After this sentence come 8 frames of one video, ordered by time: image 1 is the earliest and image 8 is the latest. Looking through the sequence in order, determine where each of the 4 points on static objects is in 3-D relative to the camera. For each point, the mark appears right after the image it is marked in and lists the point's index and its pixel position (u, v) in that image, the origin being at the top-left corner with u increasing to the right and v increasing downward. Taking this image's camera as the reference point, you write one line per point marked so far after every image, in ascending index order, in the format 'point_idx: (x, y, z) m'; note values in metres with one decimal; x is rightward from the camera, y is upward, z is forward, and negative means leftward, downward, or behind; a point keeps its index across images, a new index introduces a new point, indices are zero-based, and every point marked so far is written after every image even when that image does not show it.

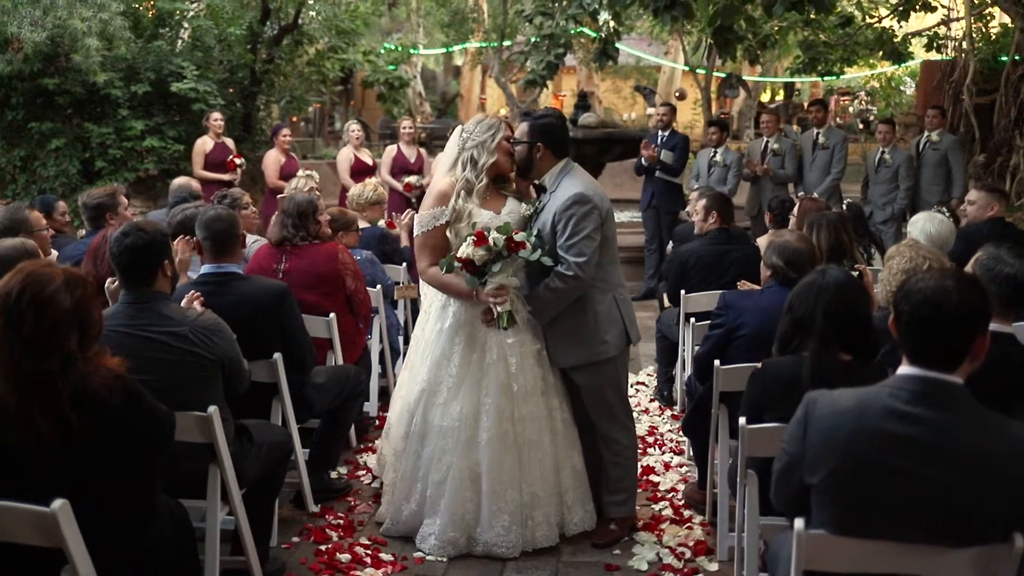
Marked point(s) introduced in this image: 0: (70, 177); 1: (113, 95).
0: (-5.3, +1.3, +12.8) m
1: (-4.8, +2.3, +12.9) m
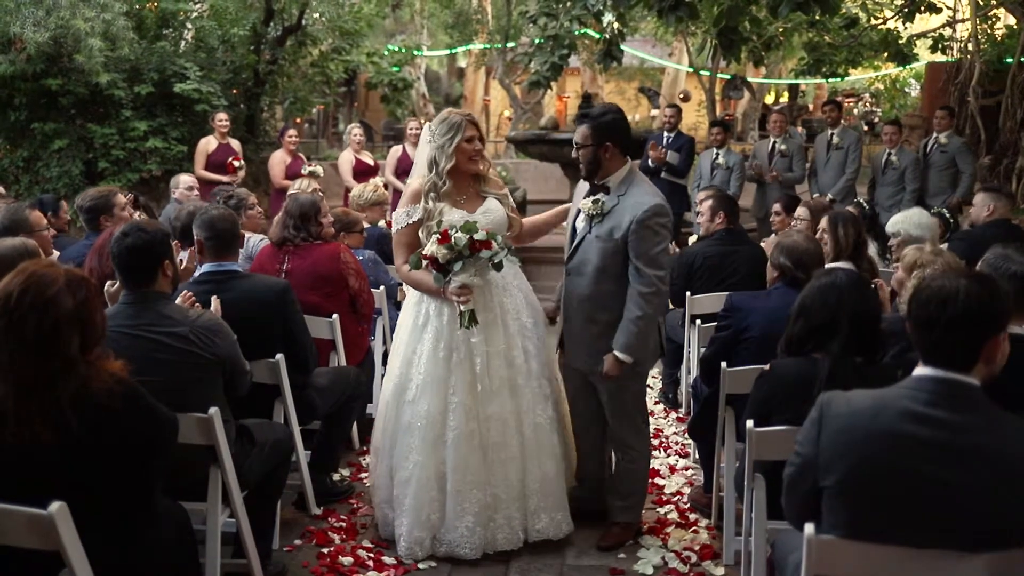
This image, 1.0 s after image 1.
0: (-5.3, +1.3, +12.8) m
1: (-4.8, +2.3, +12.8) m
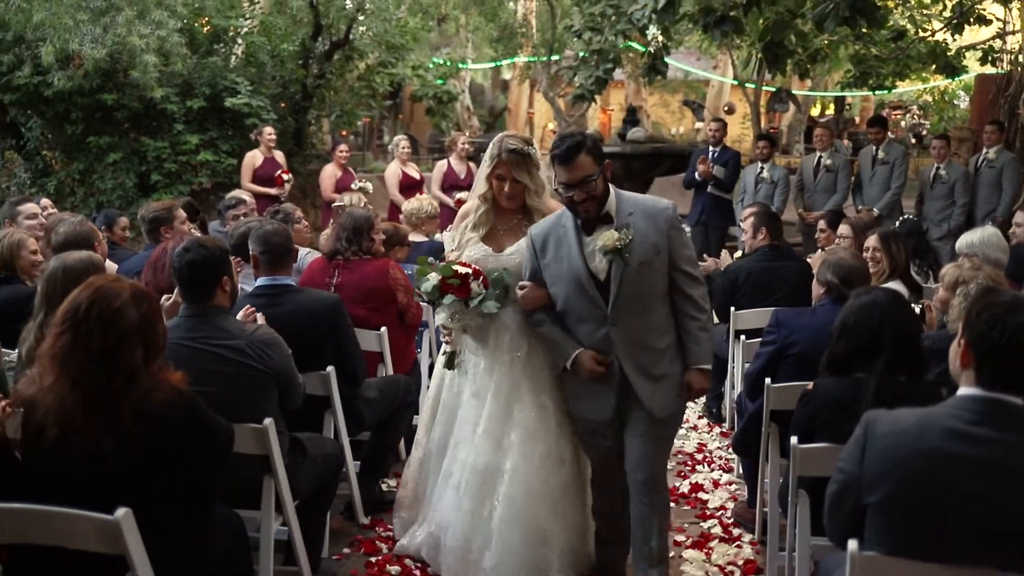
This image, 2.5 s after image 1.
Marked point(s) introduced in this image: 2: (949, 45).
0: (-4.7, +1.2, +13.0) m
1: (-4.2, +2.2, +13.1) m
2: (+5.4, +3.0, +13.1) m
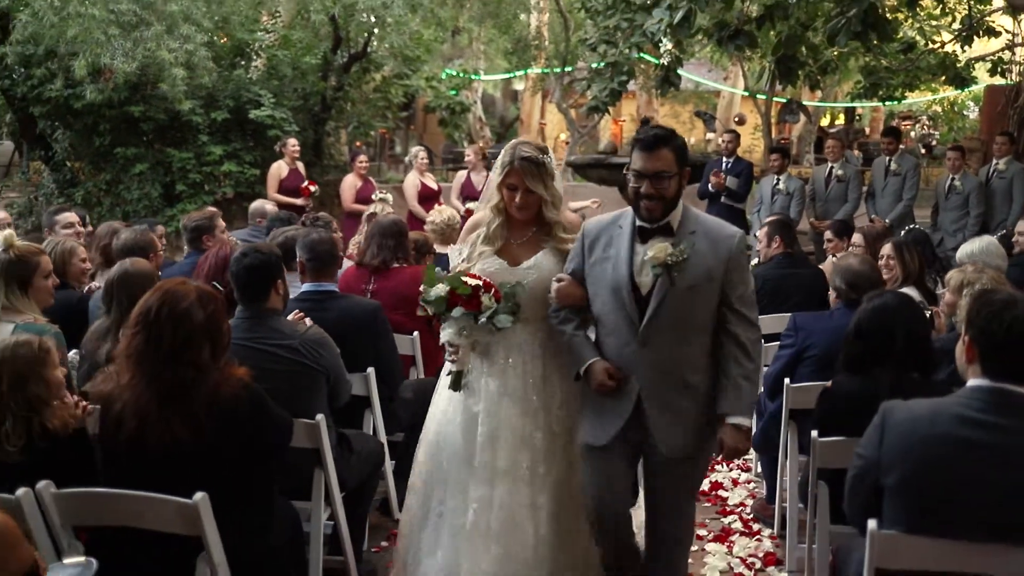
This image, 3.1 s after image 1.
0: (-4.5, +1.1, +13.3) m
1: (-4.0, +2.1, +13.4) m
2: (+5.7, +2.9, +13.4) m
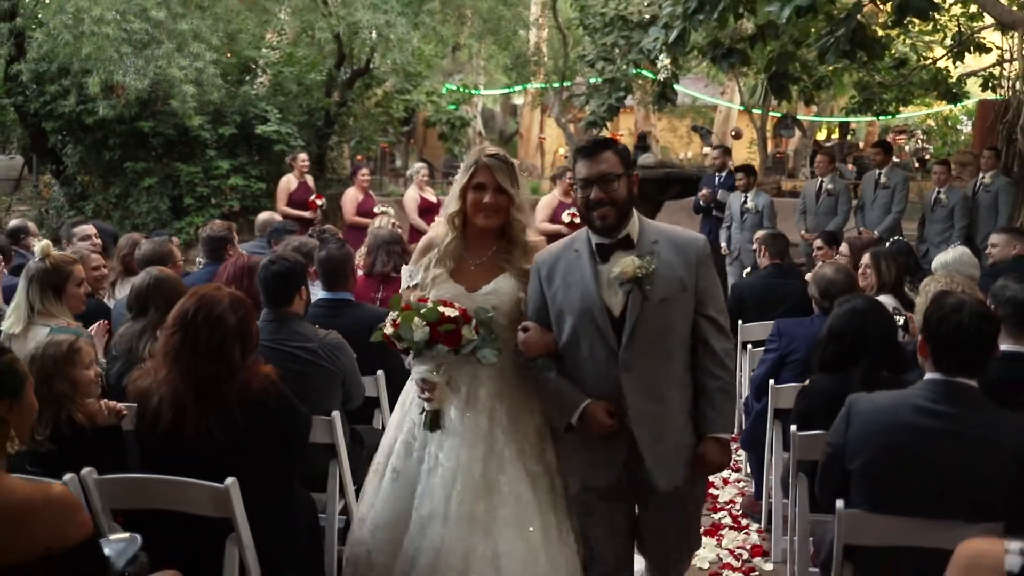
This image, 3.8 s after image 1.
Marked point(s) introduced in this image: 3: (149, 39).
0: (-4.5, +1.0, +13.7) m
1: (-4.0, +2.0, +13.8) m
2: (+5.7, +2.8, +13.7) m
3: (-4.1, +2.8, +12.0) m
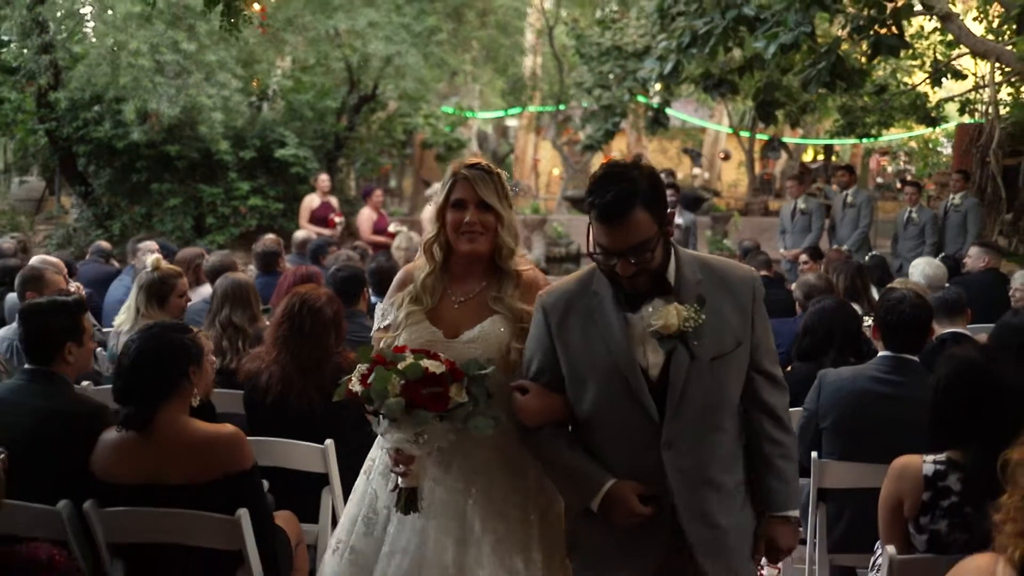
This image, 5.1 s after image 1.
0: (-4.5, +0.8, +14.5) m
1: (-4.0, +1.8, +14.6) m
2: (+5.7, +2.6, +14.7) m
3: (-4.0, +2.7, +12.9) m
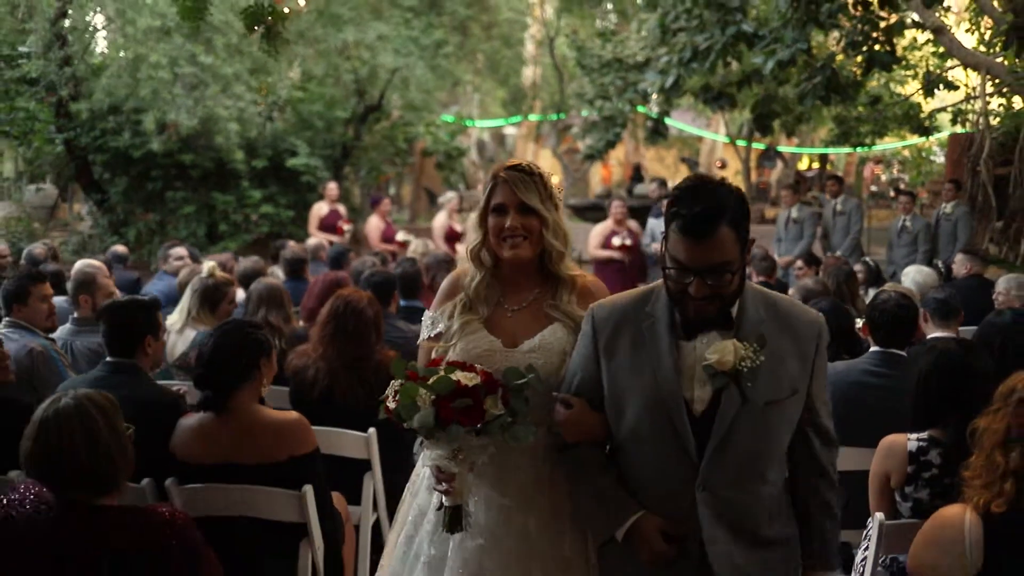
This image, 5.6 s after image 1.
0: (-4.4, +0.7, +14.9) m
1: (-3.9, +1.7, +15.0) m
2: (+5.8, +2.5, +15.2) m
3: (-4.0, +2.6, +13.3) m
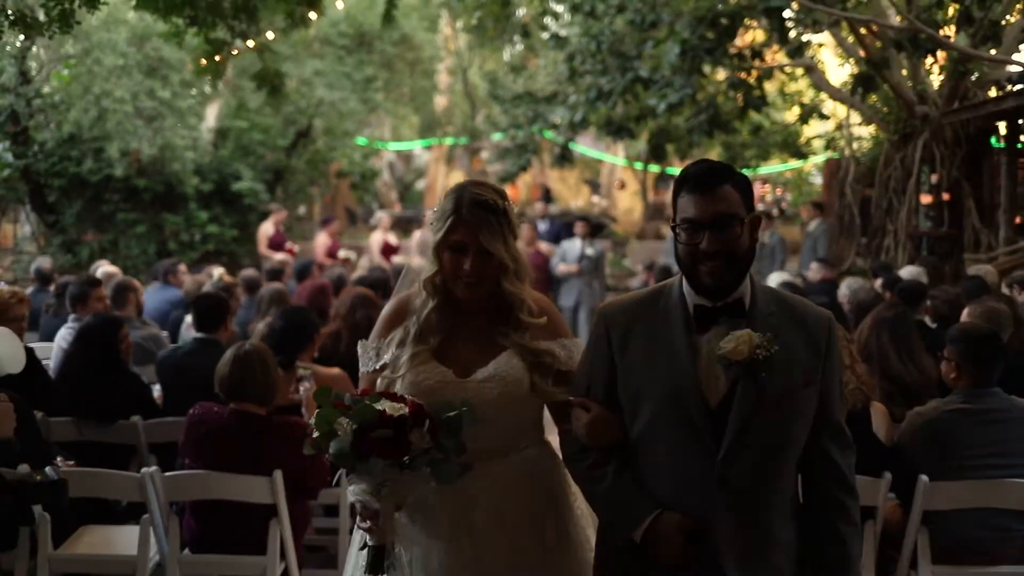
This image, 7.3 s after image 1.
0: (-5.5, +0.5, +16.2) m
1: (-5.1, +1.5, +16.4) m
2: (+4.6, +2.4, +17.4) m
3: (-5.0, +2.4, +14.7) m
